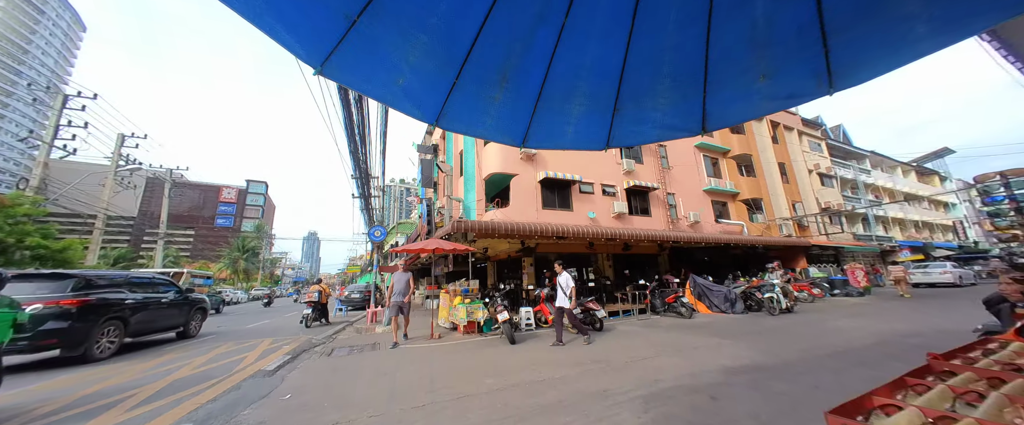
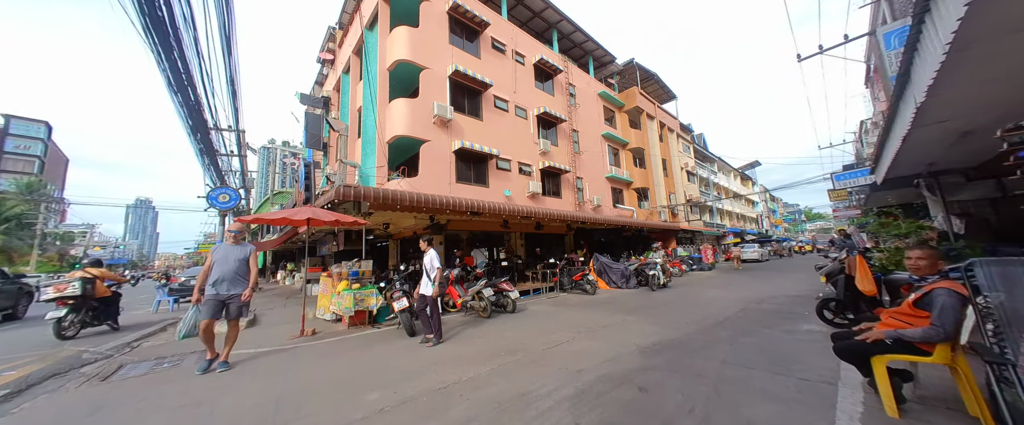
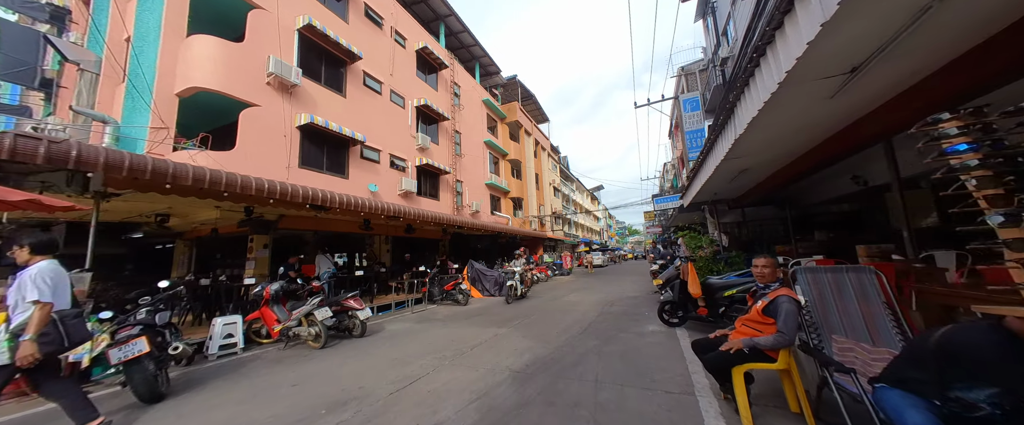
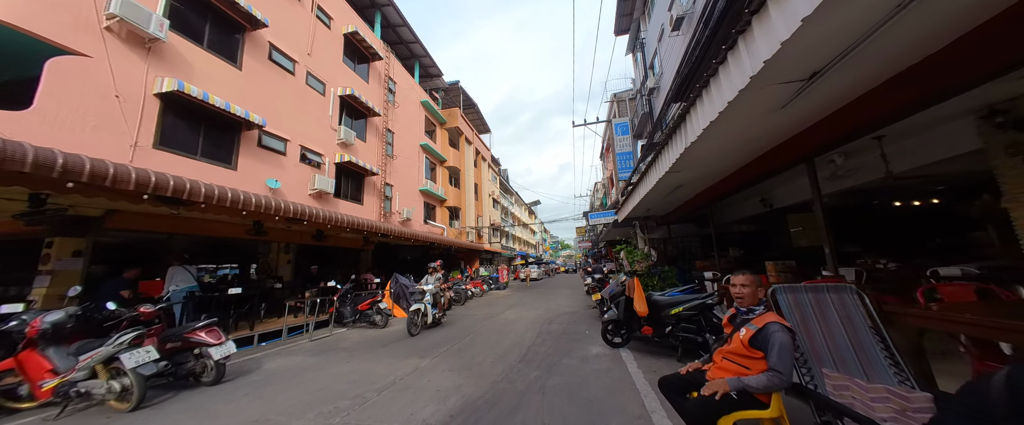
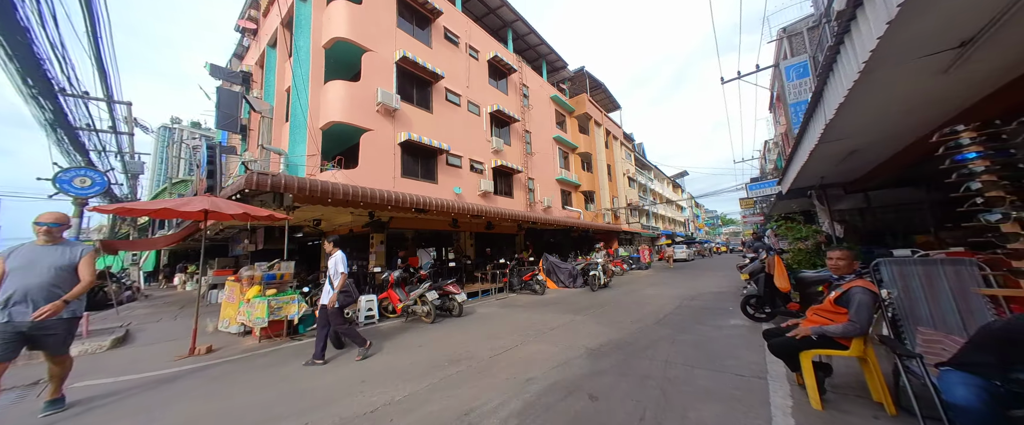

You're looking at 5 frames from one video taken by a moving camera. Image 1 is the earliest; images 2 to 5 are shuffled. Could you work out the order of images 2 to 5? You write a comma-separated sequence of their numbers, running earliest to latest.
2, 5, 3, 4
